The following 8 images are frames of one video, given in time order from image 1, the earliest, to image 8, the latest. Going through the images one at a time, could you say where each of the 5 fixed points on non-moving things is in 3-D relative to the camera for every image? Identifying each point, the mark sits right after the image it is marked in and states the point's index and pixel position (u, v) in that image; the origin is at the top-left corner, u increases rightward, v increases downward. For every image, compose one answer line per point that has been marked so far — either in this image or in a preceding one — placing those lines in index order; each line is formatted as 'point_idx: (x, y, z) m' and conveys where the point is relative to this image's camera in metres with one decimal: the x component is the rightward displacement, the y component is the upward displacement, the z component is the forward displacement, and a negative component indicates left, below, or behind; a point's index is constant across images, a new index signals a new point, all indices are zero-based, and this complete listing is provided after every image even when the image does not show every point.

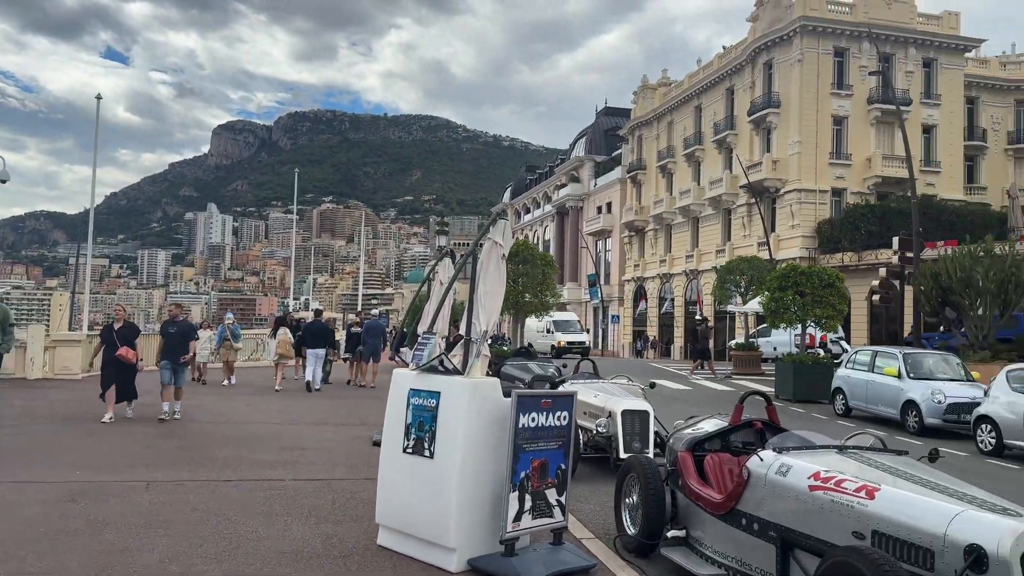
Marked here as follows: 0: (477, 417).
0: (-0.3, -0.9, +5.5) m
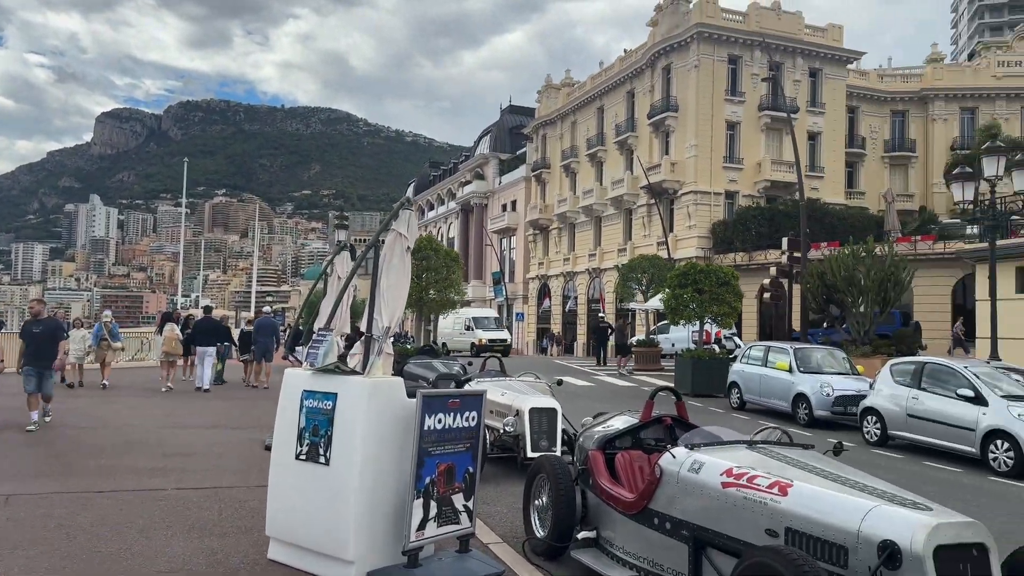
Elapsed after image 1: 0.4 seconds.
0: (-0.9, -0.9, +5.1) m
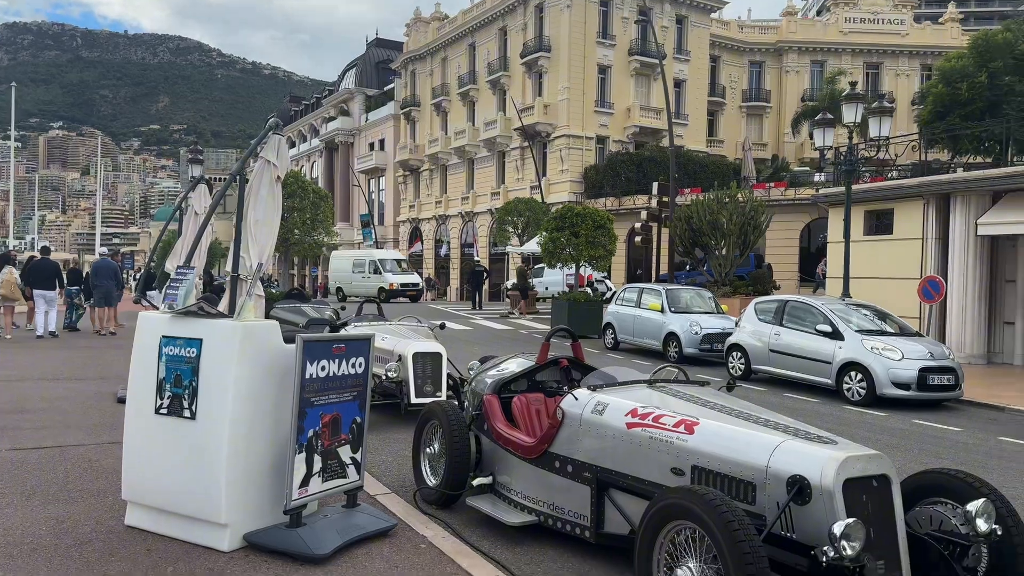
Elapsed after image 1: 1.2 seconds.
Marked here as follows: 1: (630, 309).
0: (-1.5, -0.5, +4.6) m
1: (+2.9, -0.5, +18.8) m
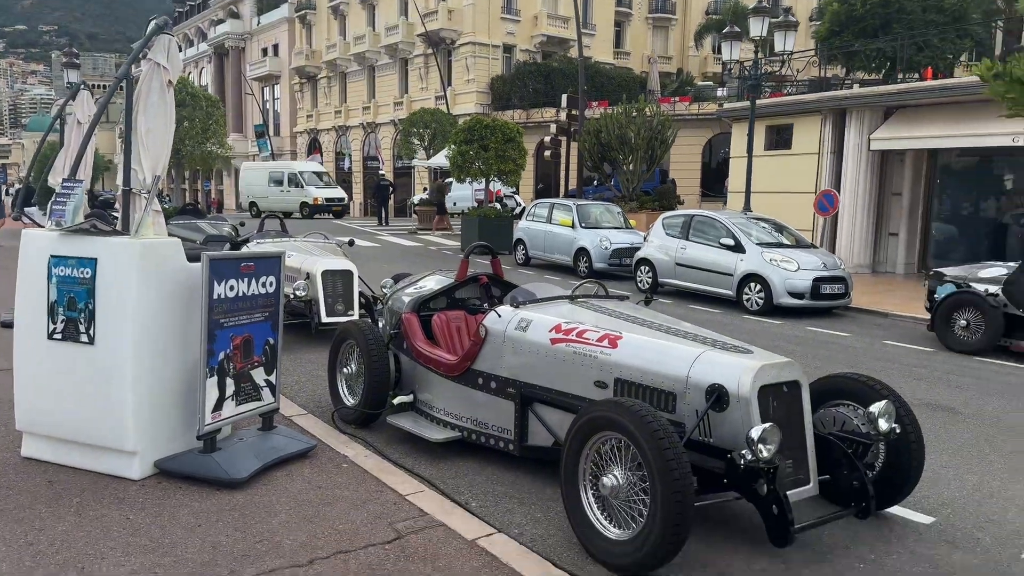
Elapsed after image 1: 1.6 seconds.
0: (-2.0, 0.0, +4.3) m
1: (+0.7, +1.5, +18.9) m
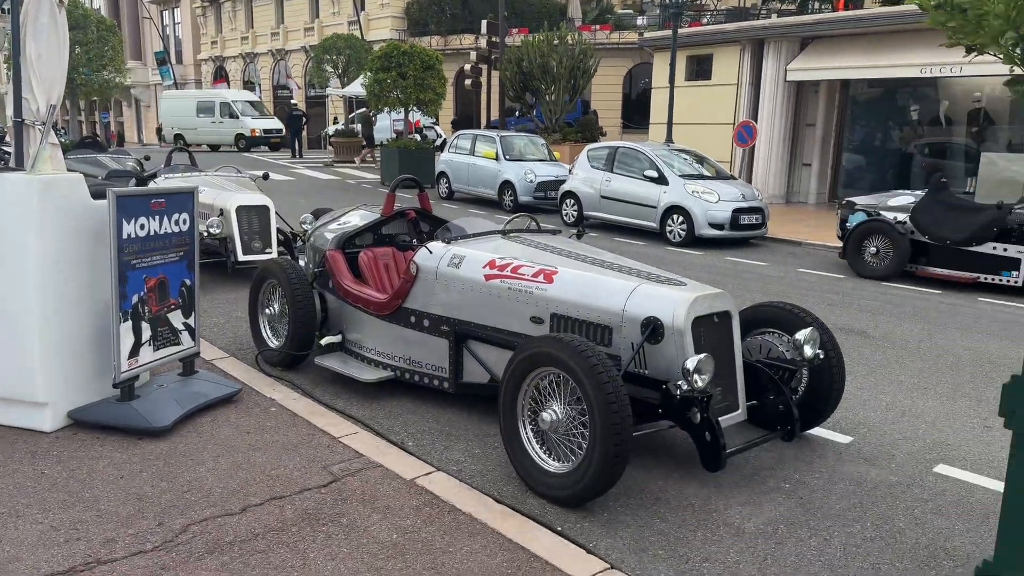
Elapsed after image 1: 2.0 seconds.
0: (-2.3, +0.3, +4.0) m
1: (-1.2, +3.1, +18.5) m
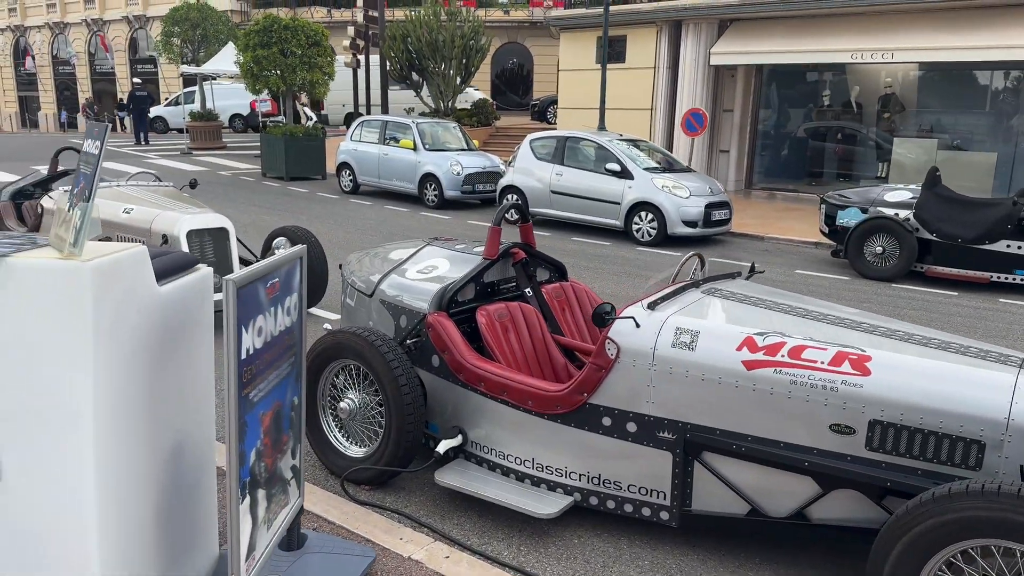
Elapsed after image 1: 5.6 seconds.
0: (-1.1, -0.2, +2.1) m
1: (-3.0, +3.0, +16.6) m
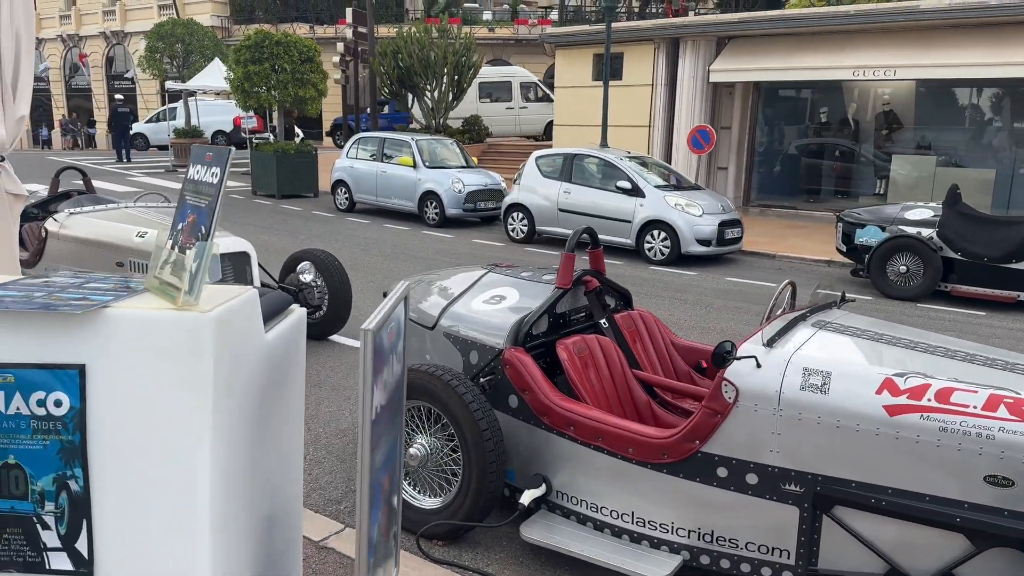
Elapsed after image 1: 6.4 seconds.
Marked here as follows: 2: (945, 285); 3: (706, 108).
0: (-0.6, -0.3, +1.8) m
1: (-3.0, +2.6, +16.2) m
2: (+5.3, 0.0, +9.6) m
3: (+4.5, +4.2, +18.1) m
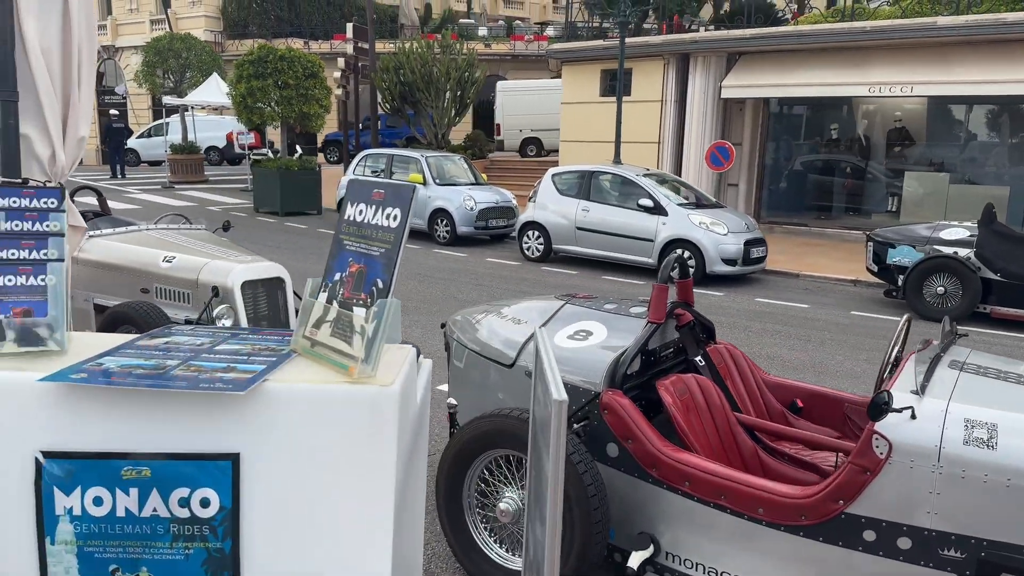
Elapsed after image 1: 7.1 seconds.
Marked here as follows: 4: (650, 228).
0: (-0.2, -0.4, +1.5) m
1: (-2.8, +2.2, +15.9) m
2: (+5.6, -0.2, +9.3) m
3: (+4.7, +3.8, +17.9) m
4: (+2.1, +0.9, +11.8) m
